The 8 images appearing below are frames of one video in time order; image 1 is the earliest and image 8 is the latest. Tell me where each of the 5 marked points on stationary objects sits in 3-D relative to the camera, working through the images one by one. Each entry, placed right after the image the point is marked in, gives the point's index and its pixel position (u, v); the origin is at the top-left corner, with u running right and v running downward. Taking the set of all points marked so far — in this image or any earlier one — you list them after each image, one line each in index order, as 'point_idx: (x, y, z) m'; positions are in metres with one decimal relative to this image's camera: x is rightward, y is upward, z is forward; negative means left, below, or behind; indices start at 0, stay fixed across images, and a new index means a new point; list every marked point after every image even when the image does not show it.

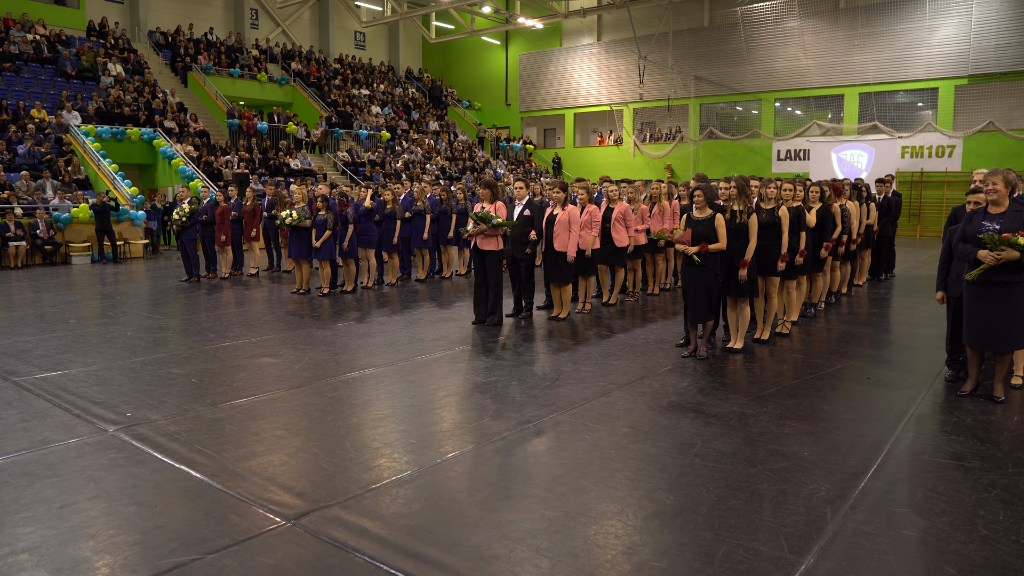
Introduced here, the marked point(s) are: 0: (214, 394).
0: (-2.1, -0.8, +5.4) m
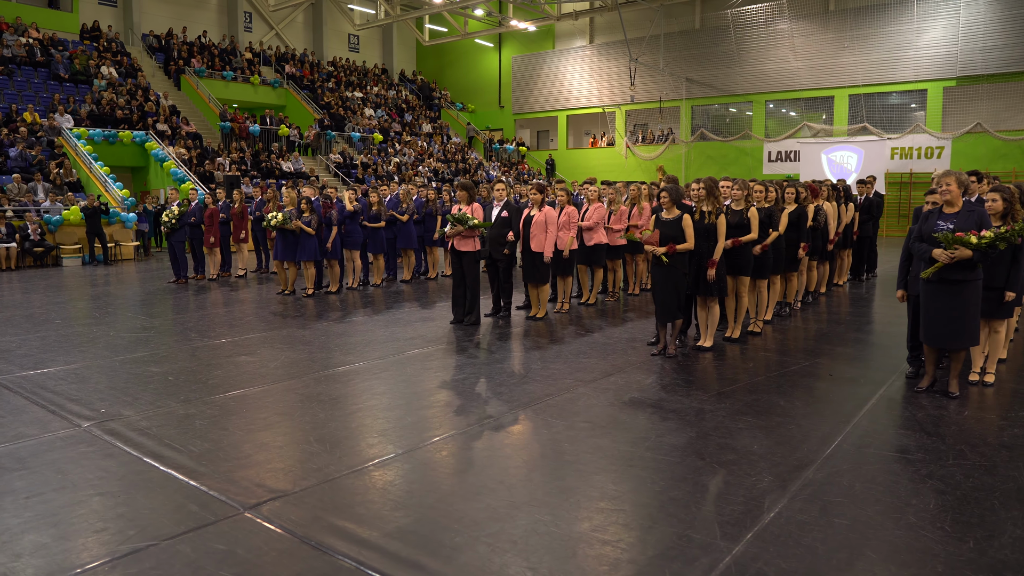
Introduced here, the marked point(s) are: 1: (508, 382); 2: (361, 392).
0: (-2.3, -0.8, +5.5) m
1: (0.0, -0.7, +5.7) m
2: (-1.0, -0.8, +5.5) m
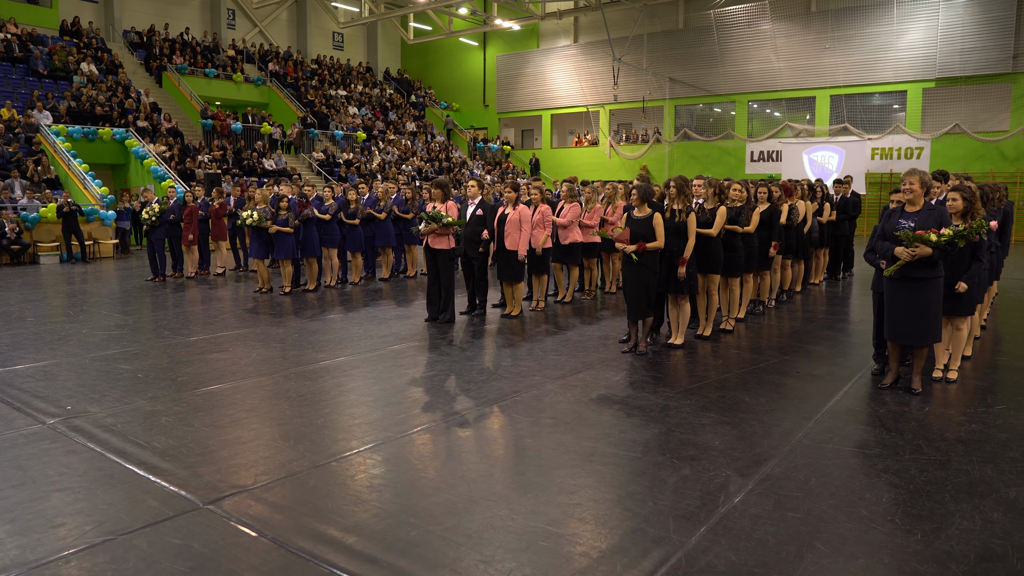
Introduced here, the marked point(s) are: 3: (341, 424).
0: (-2.5, -0.7, +5.5) m
1: (-0.2, -0.7, +5.7) m
2: (-1.3, -0.7, +5.5) m
3: (-1.0, -0.8, +4.7) m
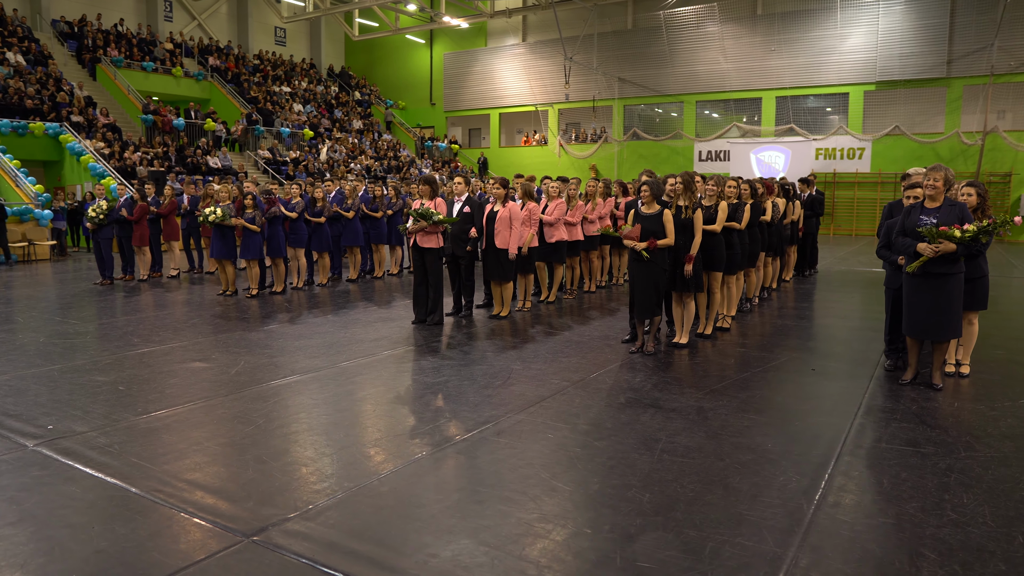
0: (-2.4, -0.8, +5.0) m
1: (-0.1, -0.7, +5.4) m
2: (-1.1, -0.7, +5.2) m
3: (-0.8, -0.8, +4.4) m
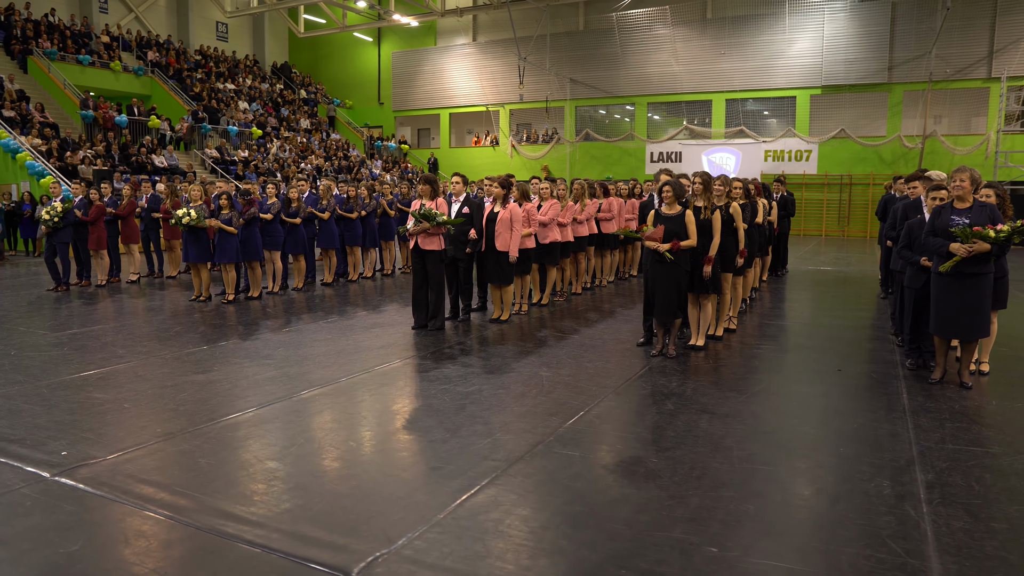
0: (-2.1, -0.8, +4.7) m
1: (+0.1, -0.7, +5.2) m
2: (-0.9, -0.8, +4.9) m
3: (-0.5, -0.9, +4.1) m
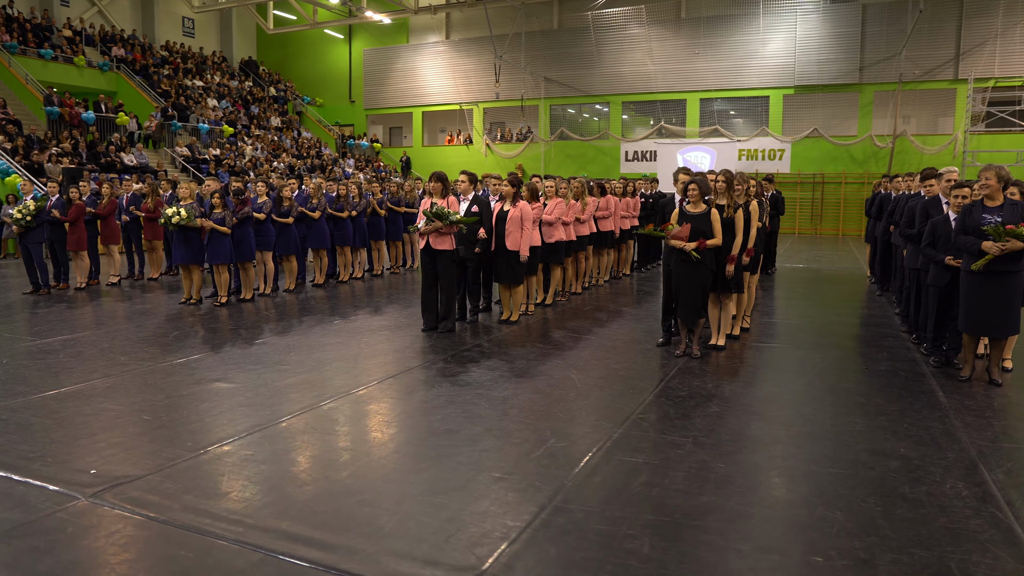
0: (-1.8, -0.8, +4.4) m
1: (+0.3, -0.7, +5.1) m
2: (-0.6, -0.8, +4.7) m
3: (-0.2, -0.9, +4.0) m
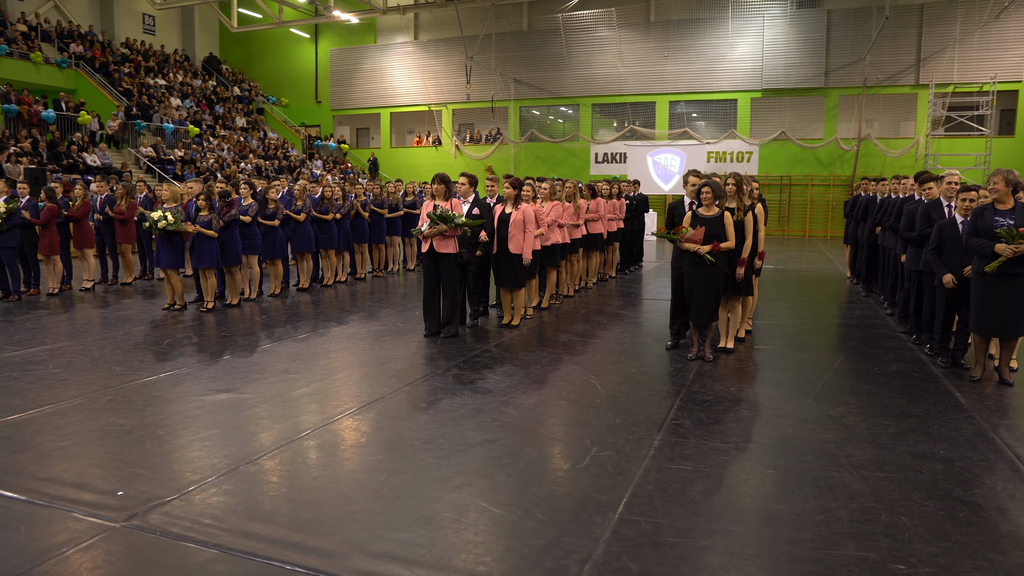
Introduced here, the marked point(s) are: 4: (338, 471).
0: (-1.6, -0.9, +4.2) m
1: (+0.5, -0.7, +5.0) m
2: (-0.4, -0.8, +4.6) m
3: (0.0, -0.9, +3.9) m
4: (-1.0, -0.9, +3.9) m
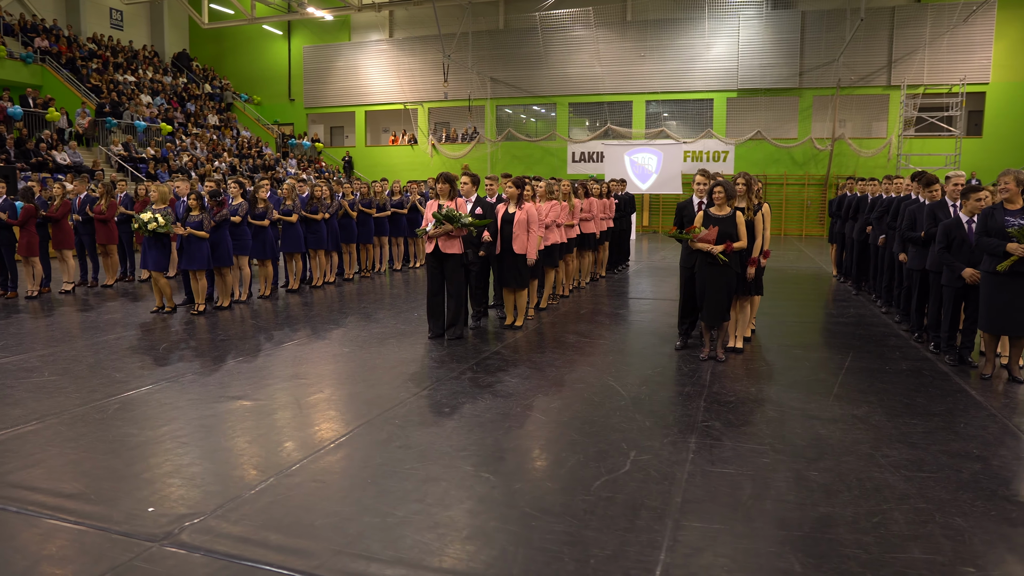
0: (-1.5, -0.9, +4.1) m
1: (+0.6, -0.7, +4.9) m
2: (-0.3, -0.8, +4.5) m
3: (+0.2, -0.9, +3.8) m
4: (-0.8, -0.9, +3.7) m
